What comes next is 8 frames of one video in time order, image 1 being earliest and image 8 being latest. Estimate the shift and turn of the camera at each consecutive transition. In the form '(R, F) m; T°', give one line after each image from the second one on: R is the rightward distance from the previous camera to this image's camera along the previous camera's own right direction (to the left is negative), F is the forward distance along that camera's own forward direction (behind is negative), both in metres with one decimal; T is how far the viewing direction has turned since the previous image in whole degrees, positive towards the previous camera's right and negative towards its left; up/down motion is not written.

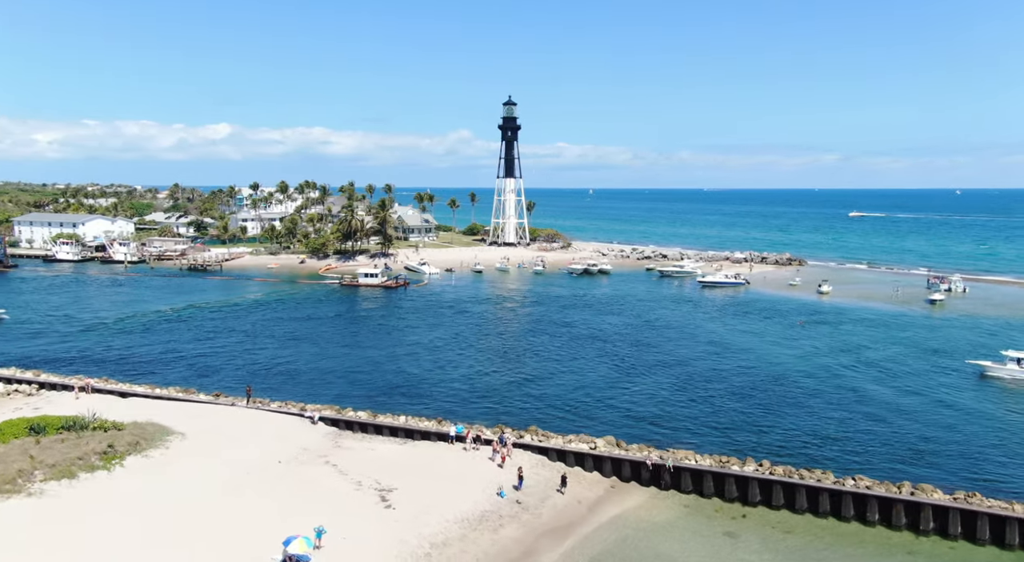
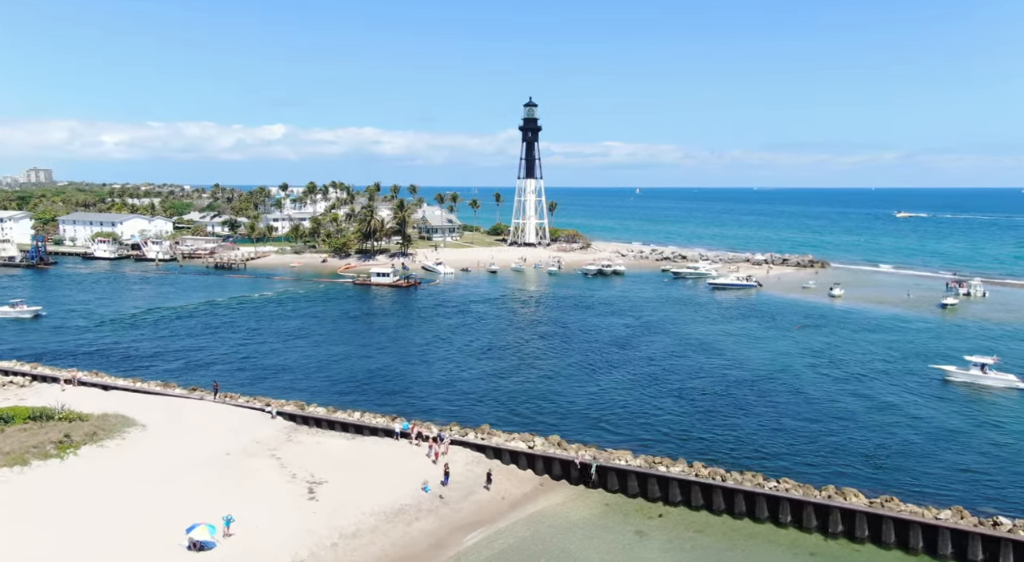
(+4.4, -0.8) m; -3°
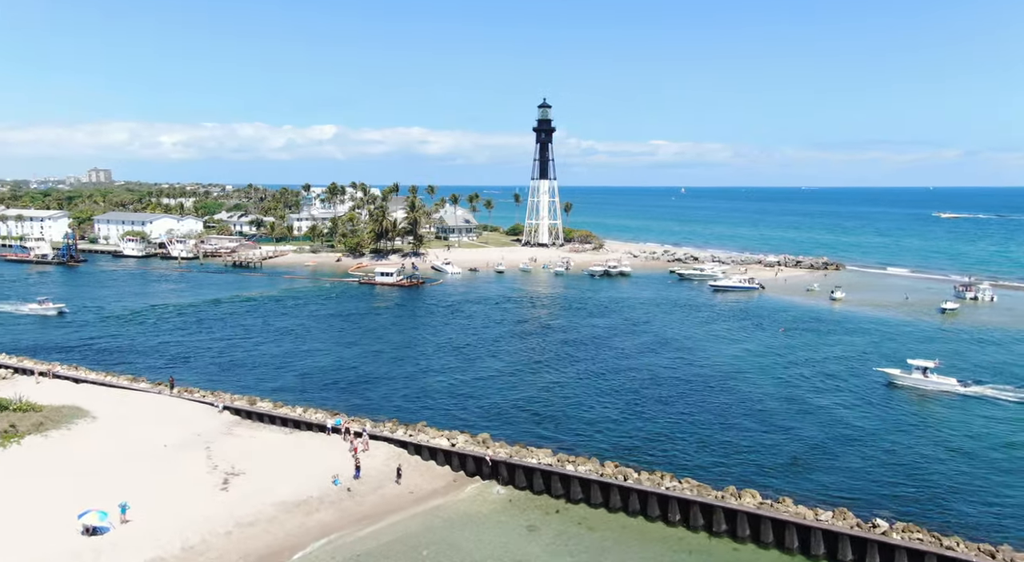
(+5.2, -0.8) m; -3°
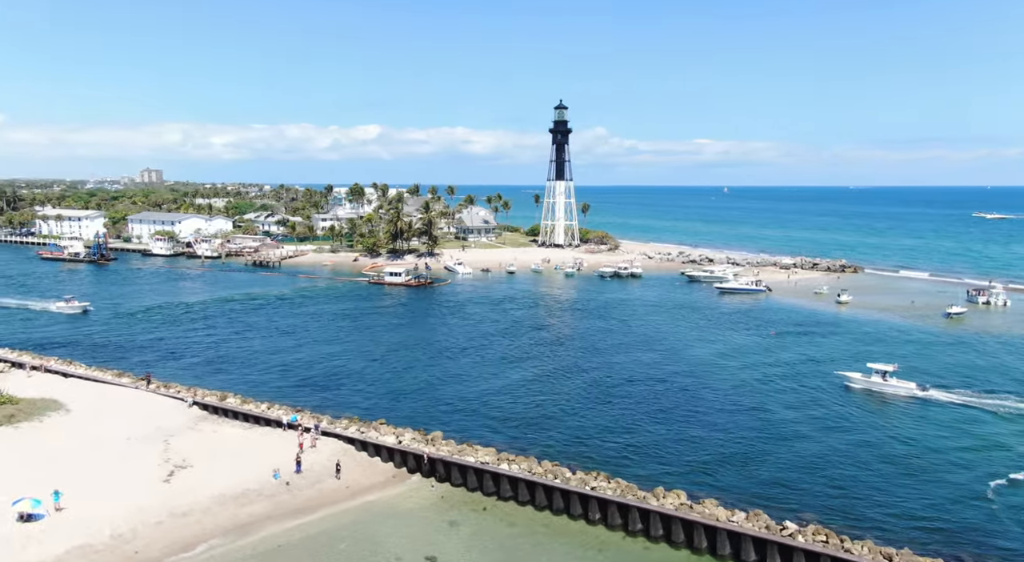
(+4.2, -0.7) m; -3°
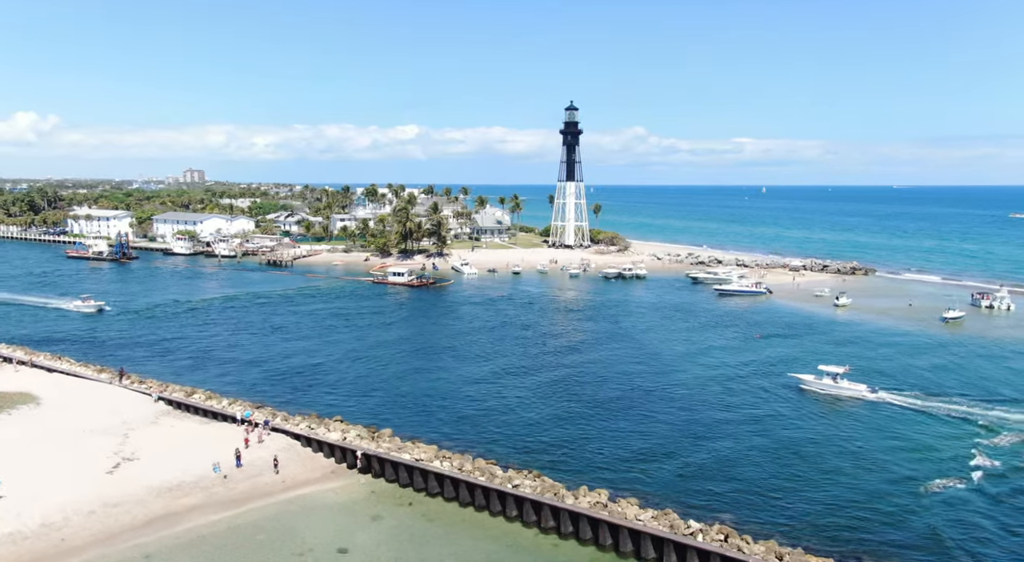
(+4.2, -0.7) m; -2°
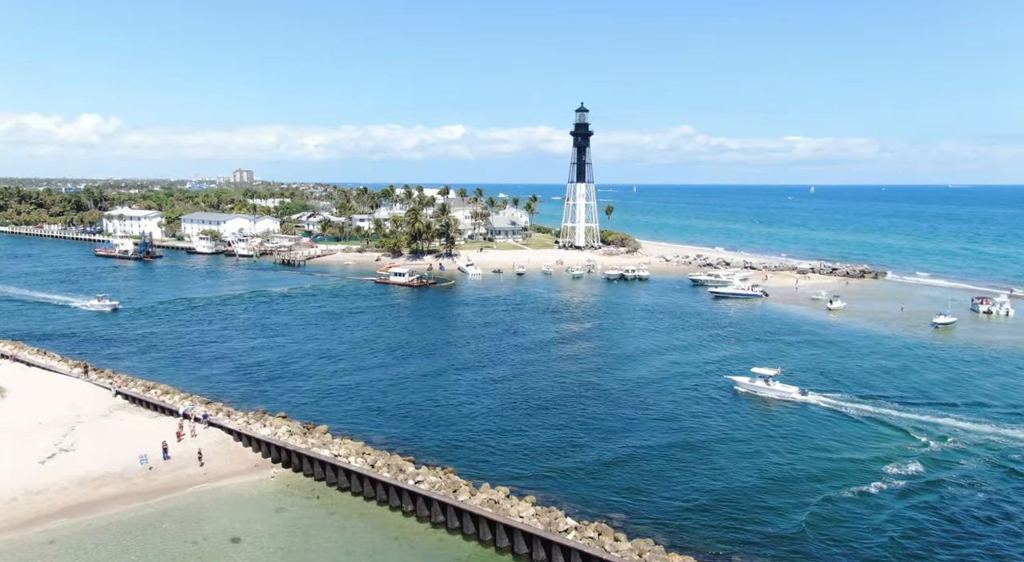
(+5.5, -0.8) m; -3°
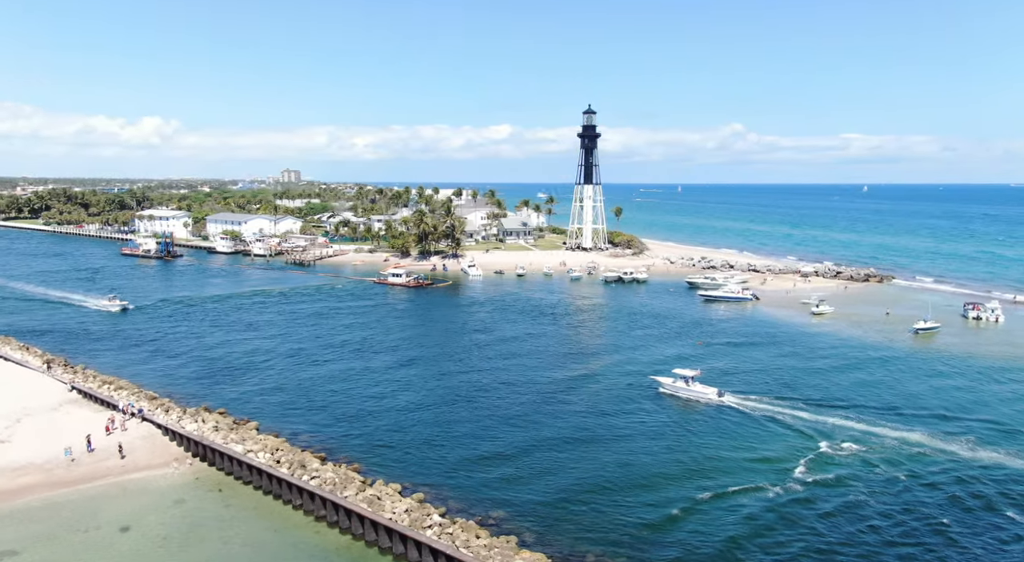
(+6.3, -0.9) m; -3°
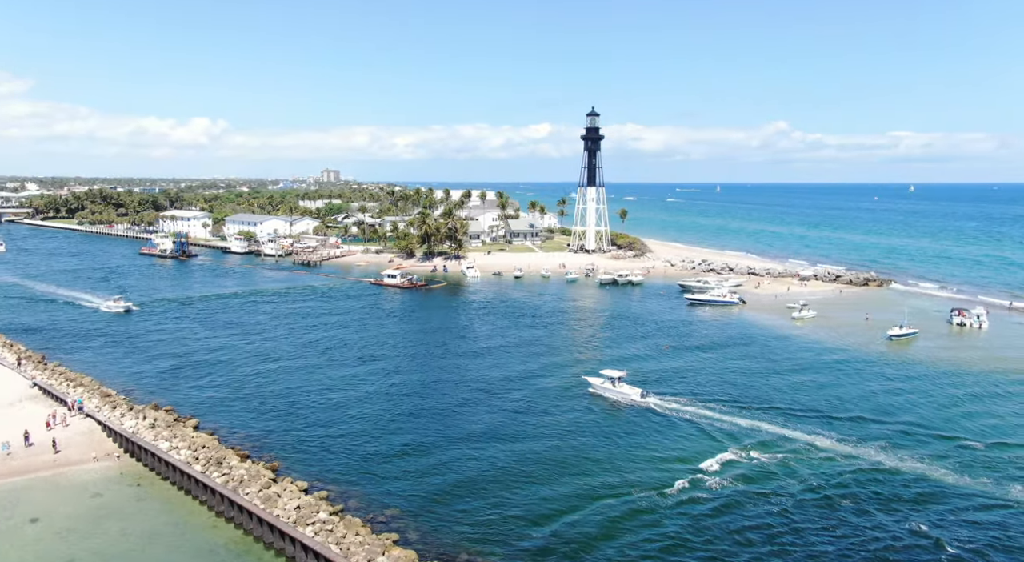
(+5.7, -0.8) m; -2°
